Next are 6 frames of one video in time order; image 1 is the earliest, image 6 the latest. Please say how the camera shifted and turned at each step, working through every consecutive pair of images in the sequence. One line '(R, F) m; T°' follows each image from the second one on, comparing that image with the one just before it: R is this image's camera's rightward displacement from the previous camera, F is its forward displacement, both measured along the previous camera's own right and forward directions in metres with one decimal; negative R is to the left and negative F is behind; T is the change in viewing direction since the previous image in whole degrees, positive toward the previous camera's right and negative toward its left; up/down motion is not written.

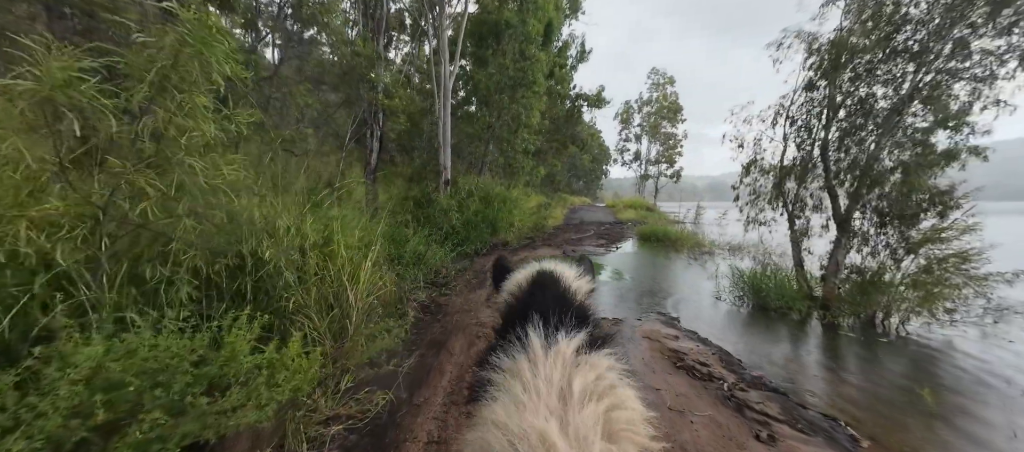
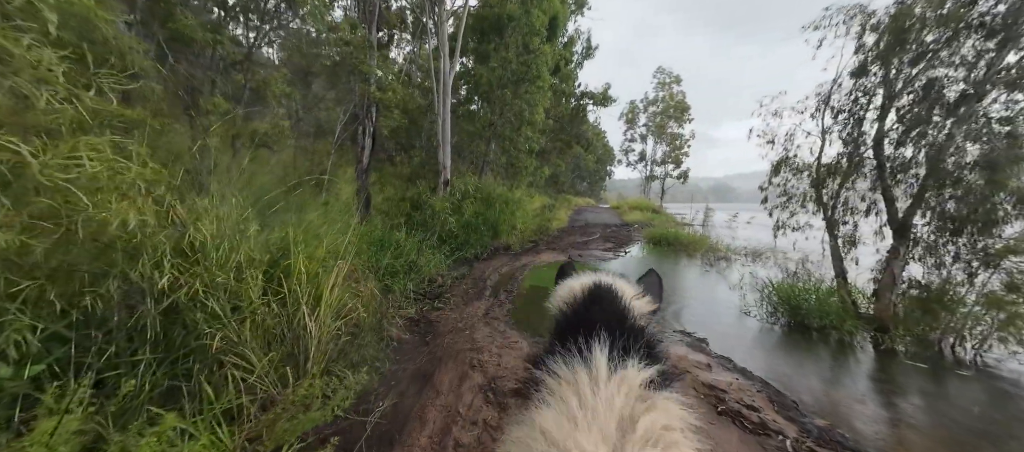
(0.0, +0.6) m; 0°
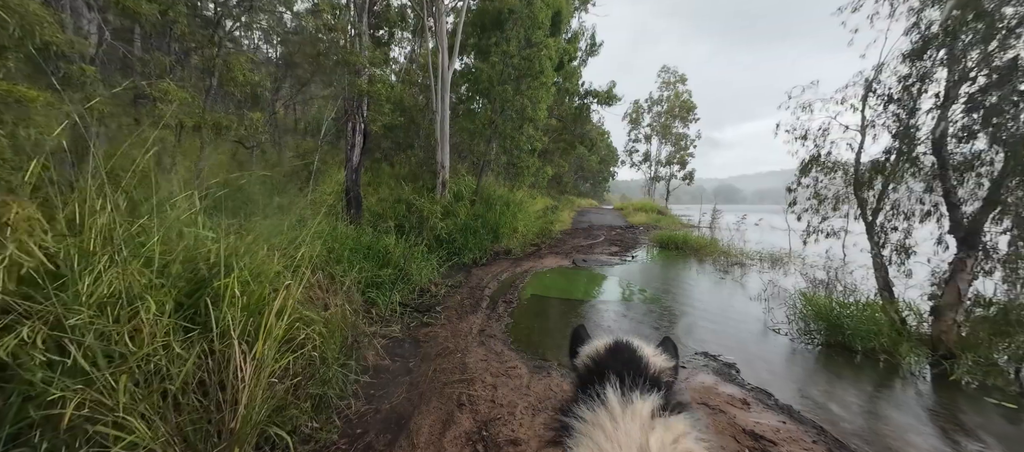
(0.0, +0.6) m; 0°
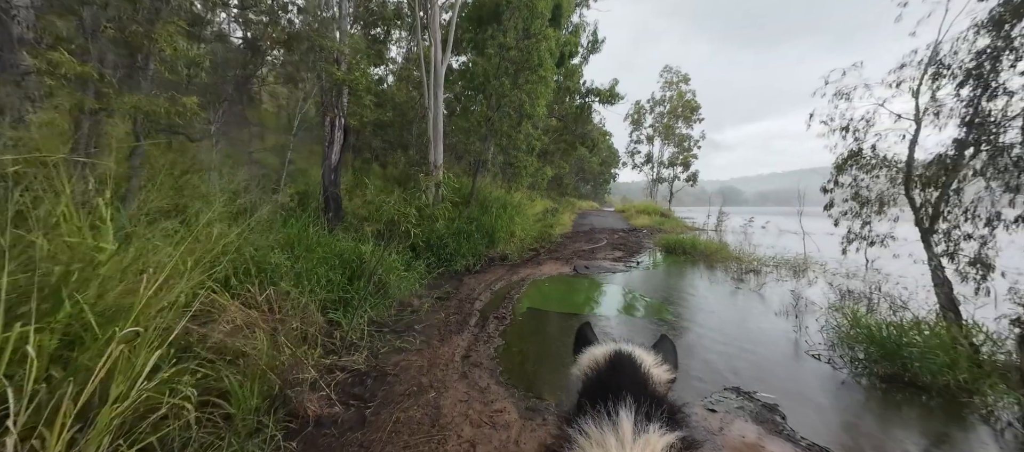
(+0.1, +0.7) m; 0°
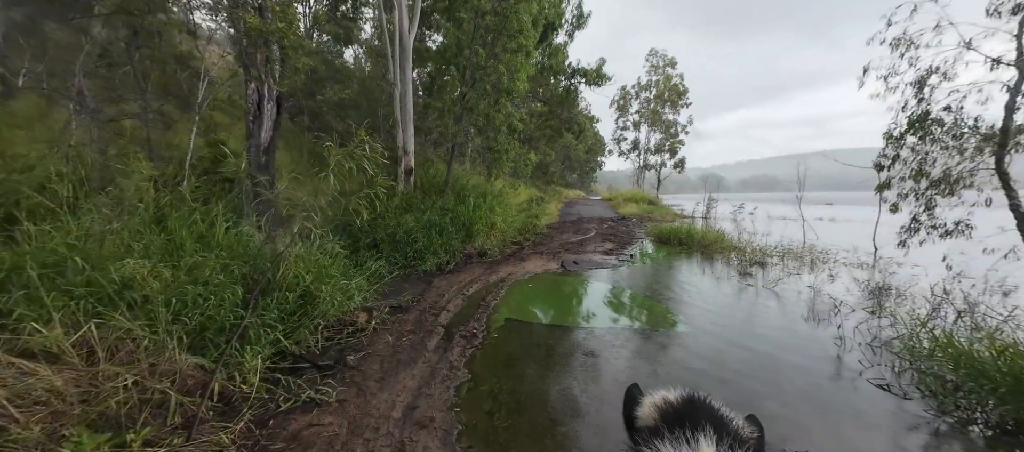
(+0.2, +1.1) m; +2°
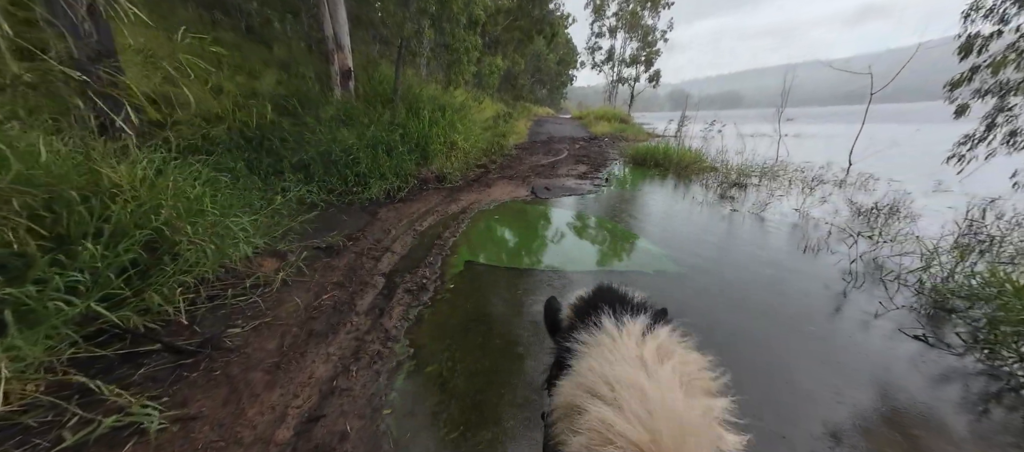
(+0.1, +1.0) m; +5°
